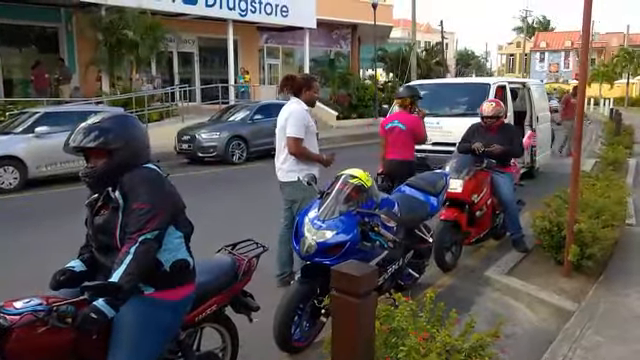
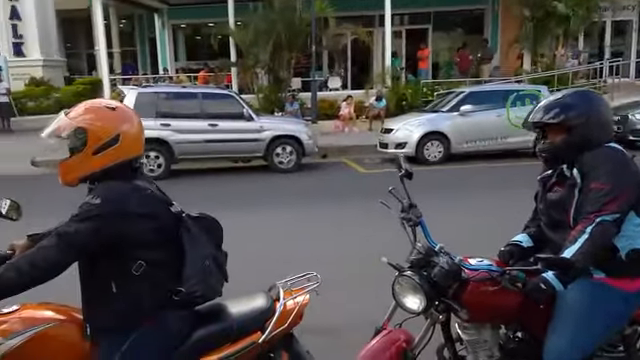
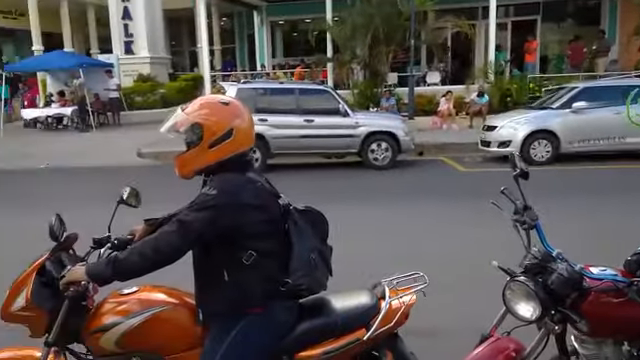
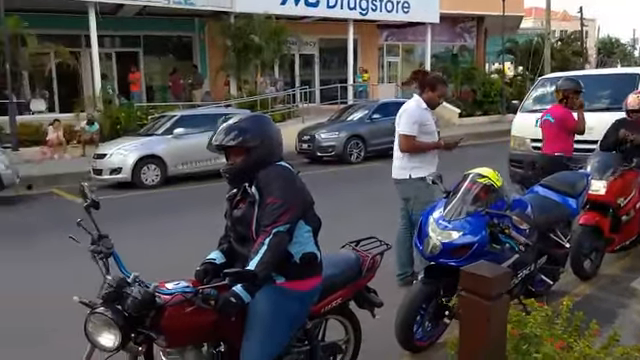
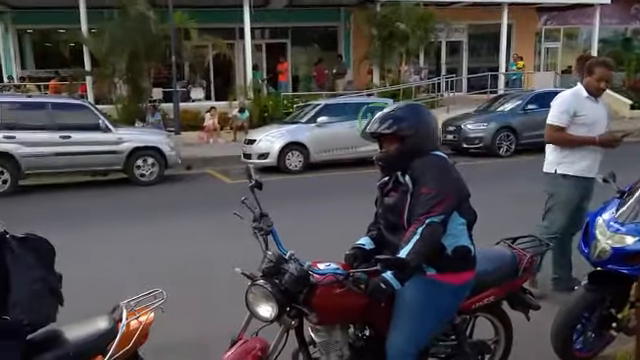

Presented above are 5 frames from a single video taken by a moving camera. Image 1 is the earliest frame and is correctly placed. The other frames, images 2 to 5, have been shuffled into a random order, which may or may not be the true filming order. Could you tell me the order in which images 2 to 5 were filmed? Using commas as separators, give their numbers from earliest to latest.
4, 5, 2, 3
